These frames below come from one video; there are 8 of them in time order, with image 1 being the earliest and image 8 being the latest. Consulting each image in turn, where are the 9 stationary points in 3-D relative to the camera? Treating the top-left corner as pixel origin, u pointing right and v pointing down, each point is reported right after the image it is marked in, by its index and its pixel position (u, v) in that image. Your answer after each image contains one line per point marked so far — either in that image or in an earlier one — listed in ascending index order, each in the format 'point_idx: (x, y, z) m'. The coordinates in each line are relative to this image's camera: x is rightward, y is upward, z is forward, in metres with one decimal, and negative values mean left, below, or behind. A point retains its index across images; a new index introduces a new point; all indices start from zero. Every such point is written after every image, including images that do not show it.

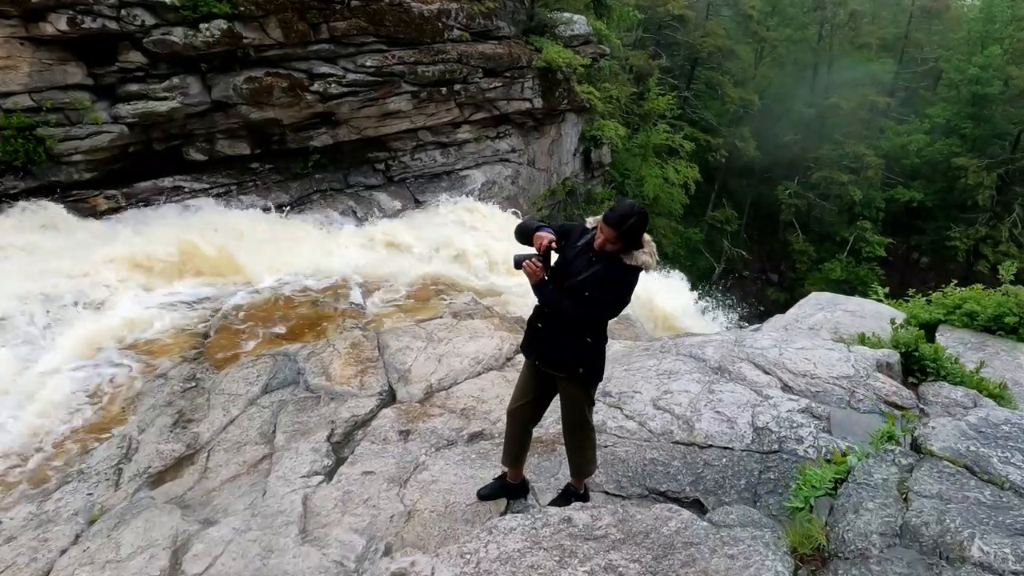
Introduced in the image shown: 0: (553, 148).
0: (+0.9, +3.3, +15.4) m
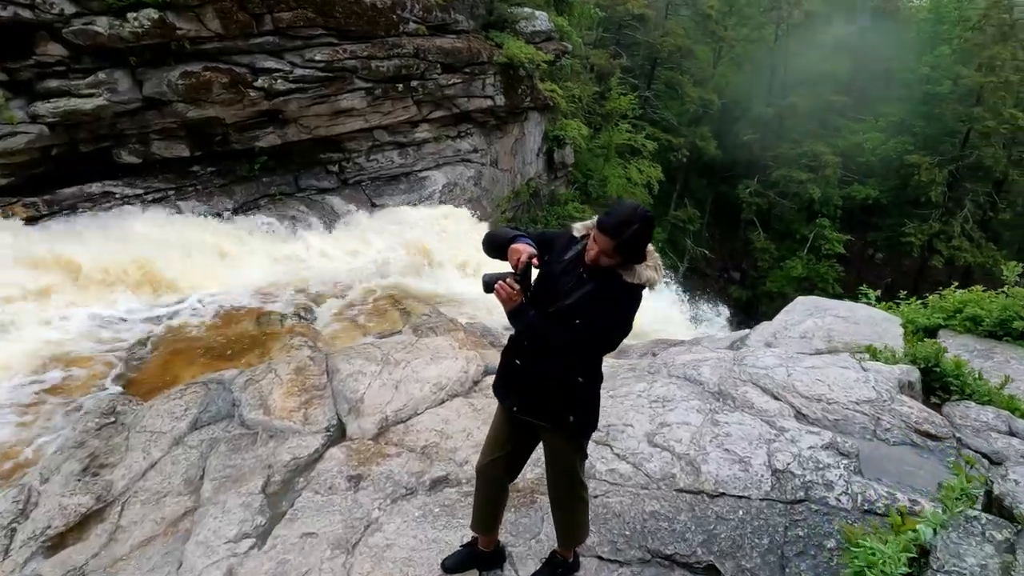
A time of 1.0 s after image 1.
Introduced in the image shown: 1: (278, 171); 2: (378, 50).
0: (+0.1, +3.1, +14.8) m
1: (-4.0, +2.0, +11.3) m
2: (-2.3, +4.0, +11.1) m
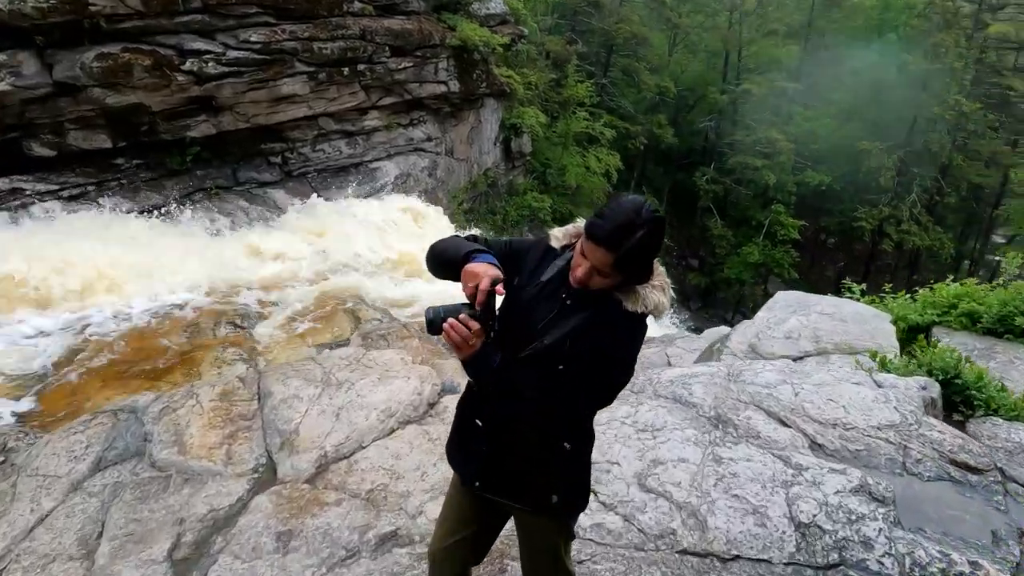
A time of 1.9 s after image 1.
0: (-0.9, +3.3, +14.1) m
1: (-4.7, +2.0, +10.4) m
2: (-3.0, +4.0, +10.3) m
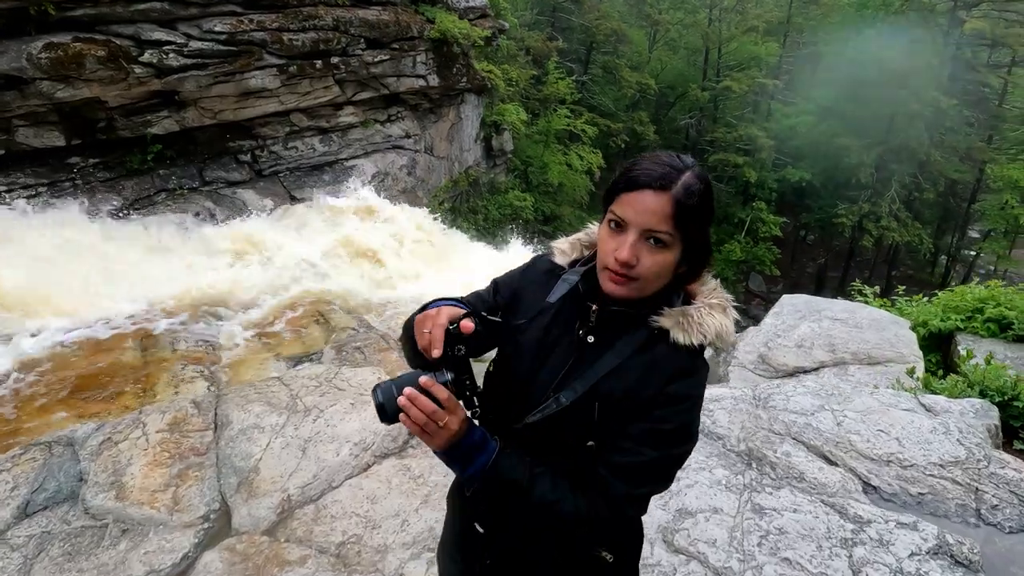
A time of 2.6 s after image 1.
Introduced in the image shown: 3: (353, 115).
0: (-1.2, +3.2, +13.6) m
1: (-4.9, +1.9, +9.8) m
2: (-3.3, +3.9, +9.7) m
3: (-2.7, +3.0, +11.3) m
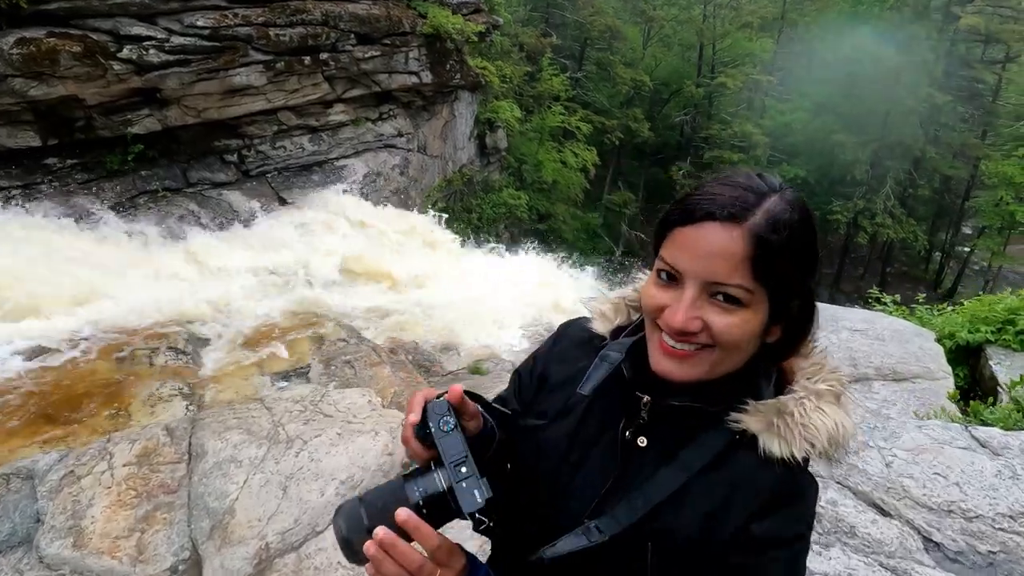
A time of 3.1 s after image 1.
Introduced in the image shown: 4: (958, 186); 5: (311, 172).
0: (-1.3, +3.2, +13.3) m
1: (-5.0, +1.8, +9.4) m
2: (-3.3, +3.8, +9.3) m
3: (-2.8, +2.9, +10.9) m
4: (+13.4, +3.0, +19.7) m
5: (-3.2, +1.9, +10.6) m
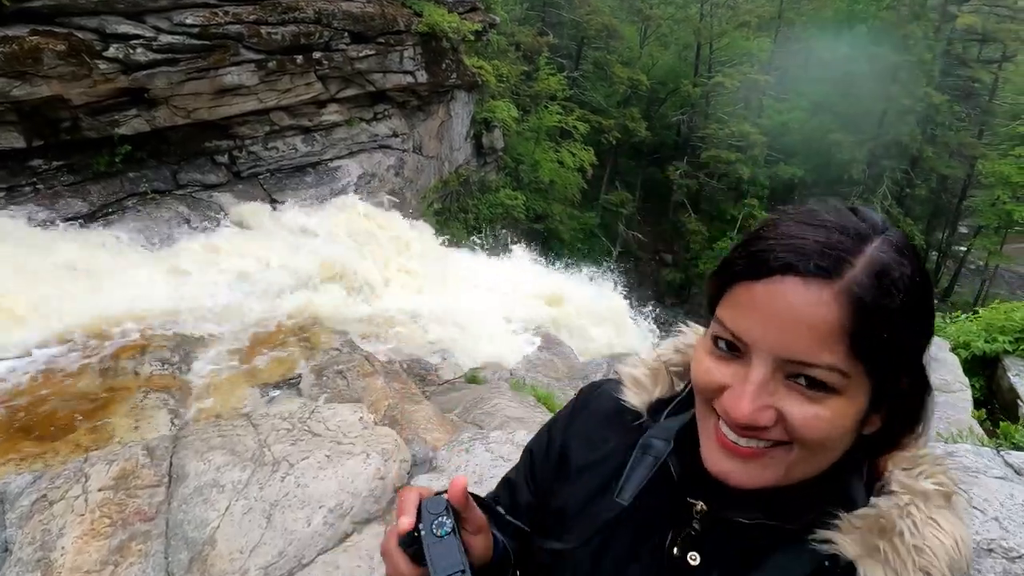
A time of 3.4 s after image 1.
0: (-1.4, +3.1, +13.1) m
1: (-5.0, +1.7, +9.2) m
2: (-3.4, +3.8, +9.1) m
3: (-2.8, +2.8, +10.7) m
4: (+13.3, +3.0, +19.6) m
5: (-3.3, +1.8, +10.4) m
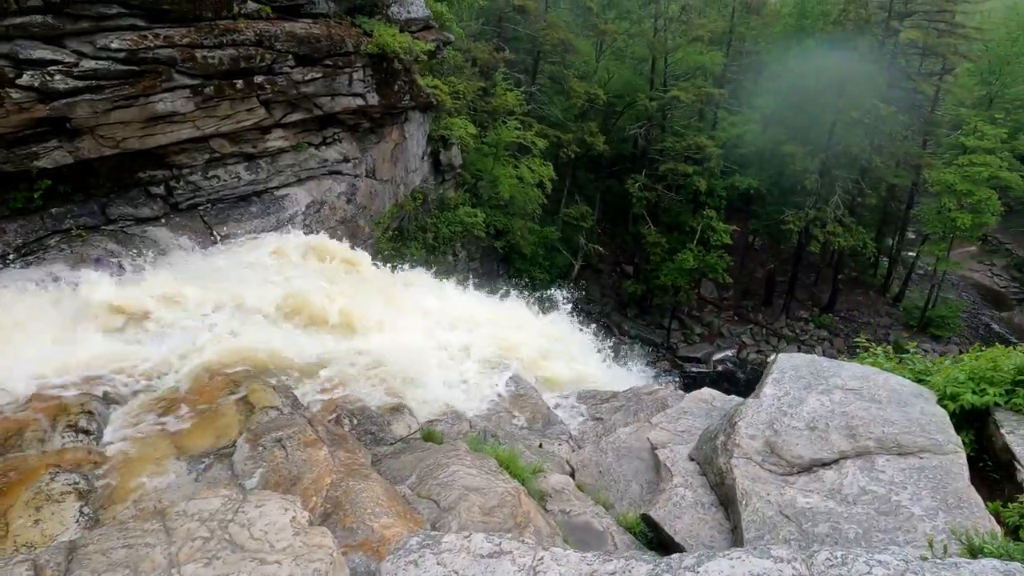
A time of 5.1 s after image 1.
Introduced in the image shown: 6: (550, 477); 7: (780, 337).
0: (-2.2, +2.5, +12.6) m
1: (-5.6, +1.1, +8.5) m
2: (-4.0, +3.3, +8.5) m
3: (-3.5, +2.3, +10.2) m
4: (+12.0, +2.6, +19.9) m
5: (-3.9, +1.2, +9.8) m
6: (+0.3, -1.4, +5.0) m
7: (+7.1, -1.3, +17.4) m
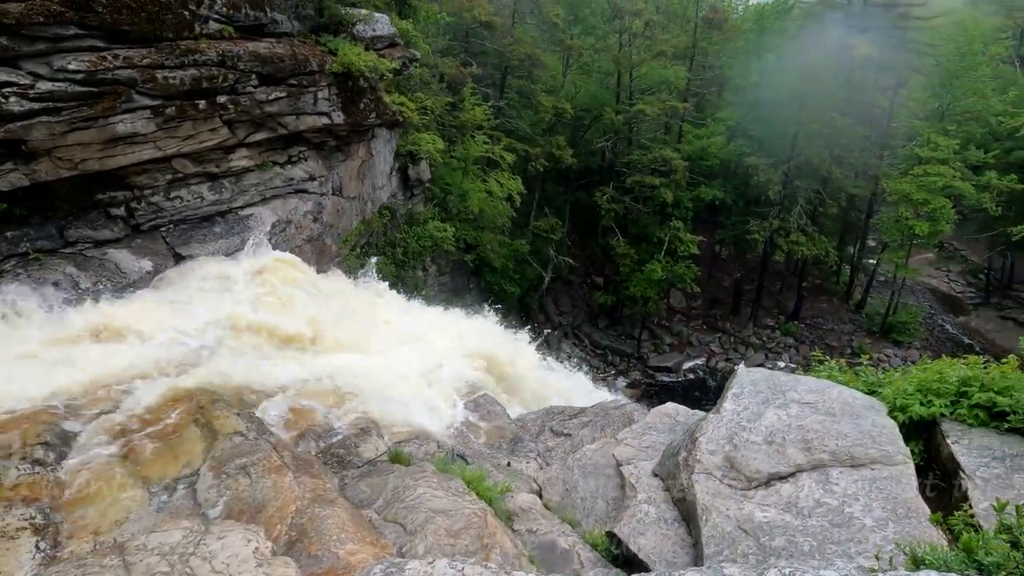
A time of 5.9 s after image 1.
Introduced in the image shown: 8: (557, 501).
0: (-2.8, +2.2, +12.6) m
1: (-6.0, +0.8, +8.3) m
2: (-4.5, +3.0, +8.5) m
3: (-4.0, +2.0, +10.1) m
4: (+11.1, +2.4, +20.5) m
5: (-4.4, +0.9, +9.7) m
6: (0.0, -1.6, +5.0) m
7: (+6.3, -1.5, +17.7) m
8: (+0.4, -1.7, +5.2) m
